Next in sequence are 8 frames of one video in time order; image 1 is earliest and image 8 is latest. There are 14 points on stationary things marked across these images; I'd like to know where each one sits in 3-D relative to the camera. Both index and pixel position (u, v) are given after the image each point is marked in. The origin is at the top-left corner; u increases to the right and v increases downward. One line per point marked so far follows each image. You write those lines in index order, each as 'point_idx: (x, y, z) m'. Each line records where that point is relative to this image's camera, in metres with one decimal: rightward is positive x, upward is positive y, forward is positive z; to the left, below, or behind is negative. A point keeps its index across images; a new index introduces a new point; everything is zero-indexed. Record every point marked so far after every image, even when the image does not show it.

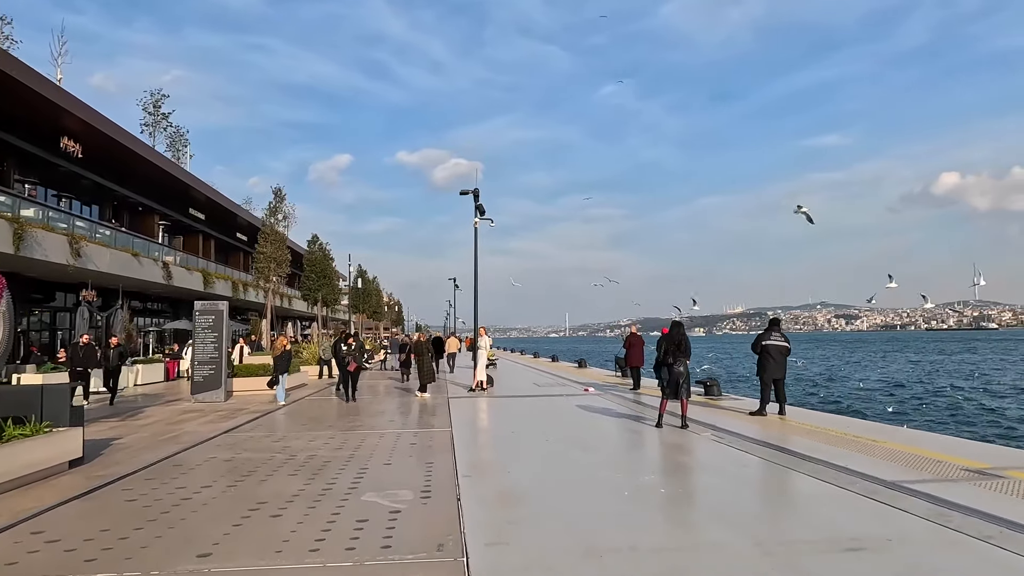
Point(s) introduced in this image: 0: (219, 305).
0: (-7.1, -0.4, +15.7) m
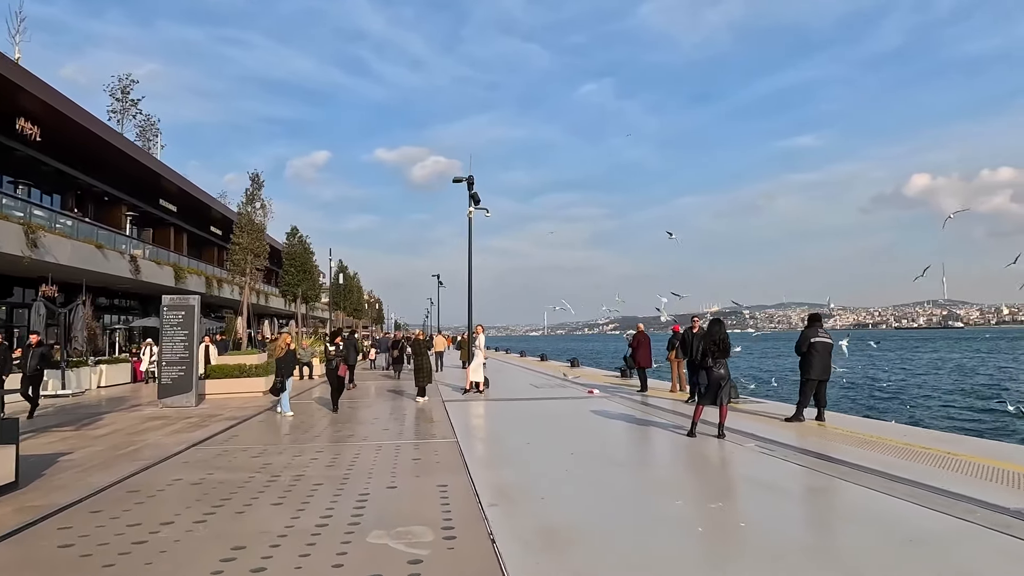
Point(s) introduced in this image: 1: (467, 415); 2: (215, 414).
0: (-7.1, -0.3, +14.2) m
1: (-0.5, -2.5, +13.1) m
2: (-5.7, -2.4, +12.4) m
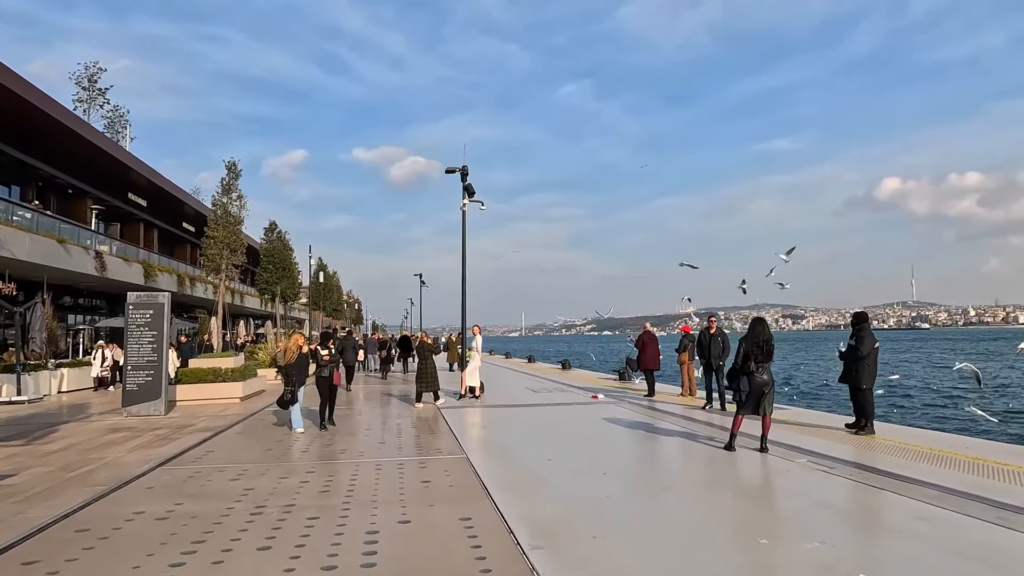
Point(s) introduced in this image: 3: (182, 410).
0: (-7.0, -0.2, +12.9) m
1: (-0.5, -2.5, +12.0) m
2: (-5.6, -2.4, +11.1) m
3: (-6.8, -2.5, +13.4) m
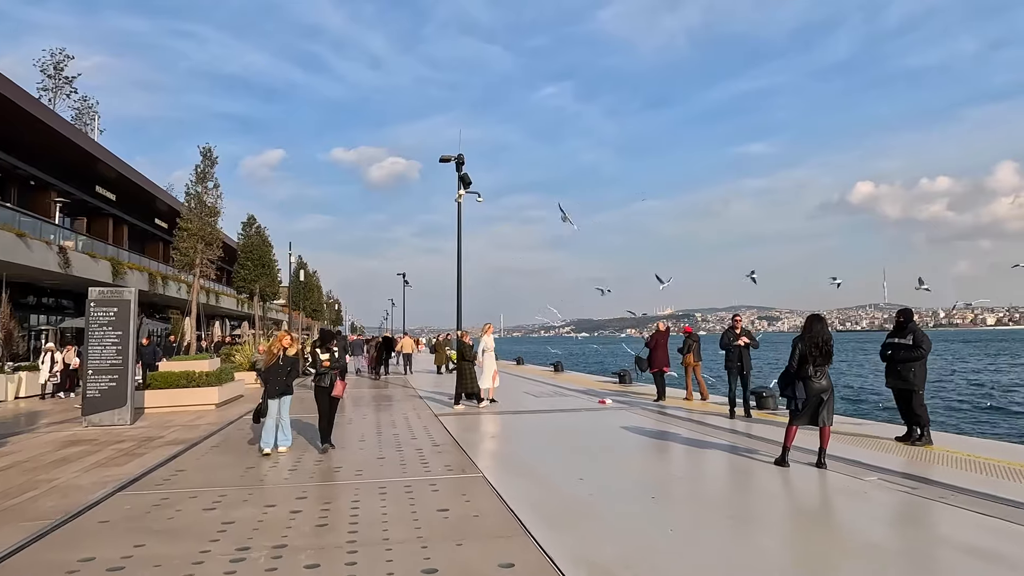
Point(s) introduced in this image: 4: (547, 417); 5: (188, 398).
0: (-6.9, -0.1, +11.6) m
1: (-0.3, -2.4, +10.9) m
2: (-5.4, -2.3, +9.9) m
3: (-6.7, -2.4, +12.1) m
4: (+0.7, -2.4, +12.1) m
5: (-6.7, -2.3, +13.4) m
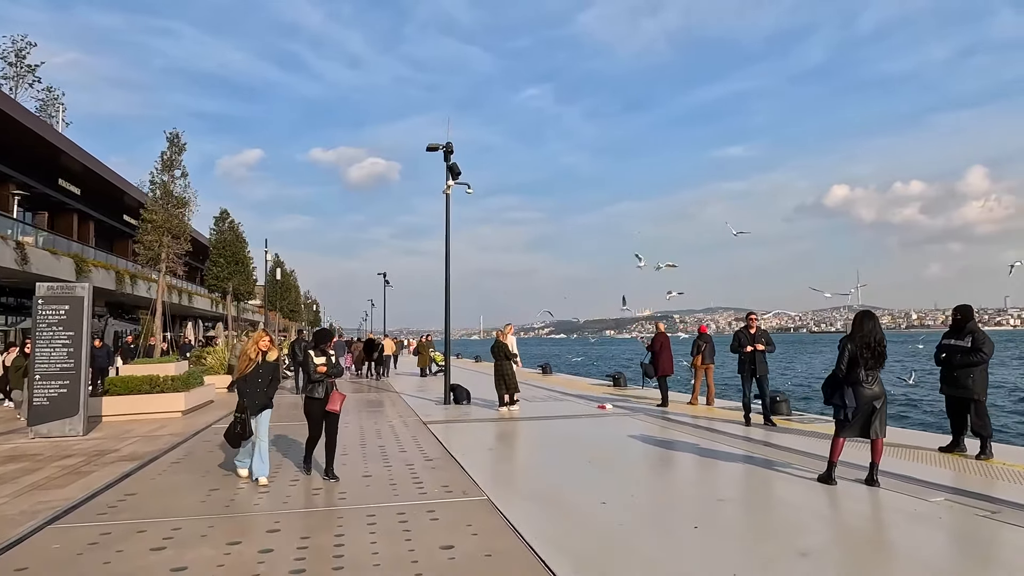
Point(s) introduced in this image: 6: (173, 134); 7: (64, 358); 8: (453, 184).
0: (-7.0, 0.0, +10.4) m
1: (-0.4, -2.3, +10.0) m
2: (-5.5, -2.2, +8.7) m
3: (-6.8, -2.4, +10.9) m
4: (+0.6, -2.4, +11.2) m
5: (-6.8, -2.2, +12.2) m
6: (-7.7, +3.5, +14.8) m
7: (-7.0, -1.1, +10.2) m
8: (-1.3, +2.4, +14.7) m
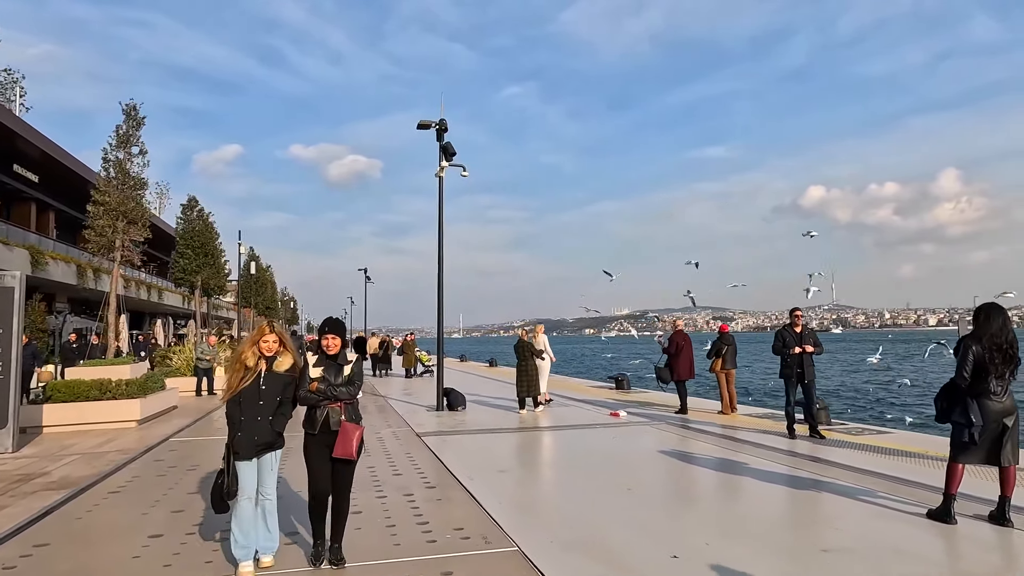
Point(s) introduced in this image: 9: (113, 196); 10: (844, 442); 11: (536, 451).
0: (-6.8, +0.1, +8.8) m
1: (-0.3, -2.2, +8.6) m
2: (-5.3, -2.1, +7.2) m
3: (-6.7, -2.2, +9.3) m
4: (+0.7, -2.2, +9.8) m
5: (-6.8, -2.1, +10.6) m
6: (-7.7, +3.7, +13.1) m
7: (-6.9, -1.0, +8.5) m
8: (-1.3, +2.5, +13.3) m
9: (-9.7, +2.2, +15.9) m
10: (+4.6, -2.1, +9.0) m
11: (+0.3, -2.3, +9.1) m
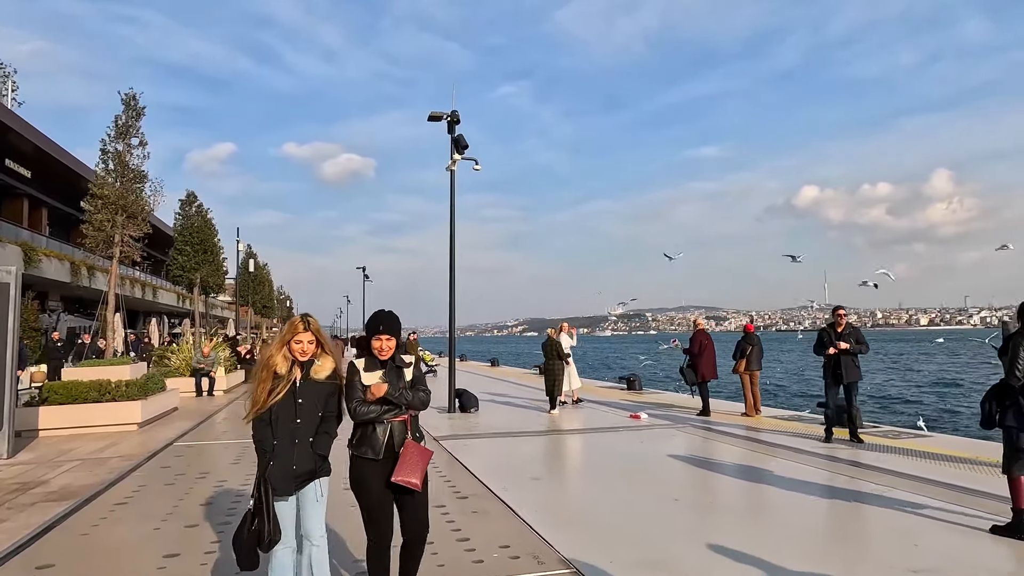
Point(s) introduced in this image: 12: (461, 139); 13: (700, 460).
0: (-6.5, +0.2, +8.3) m
1: (+0.1, -2.2, +8.1) m
2: (-4.9, -2.0, +6.7) m
3: (-6.4, -2.2, +8.8) m
4: (+1.0, -2.2, +9.4) m
5: (-6.5, -2.0, +10.1) m
6: (-7.5, +3.7, +12.6) m
7: (-6.6, -0.9, +8.0) m
8: (-1.1, +2.5, +12.8) m
9: (-9.4, +2.3, +15.3) m
10: (+4.9, -2.1, +8.6) m
11: (+0.6, -2.2, +8.7) m
12: (-1.0, +2.9, +12.8) m
13: (+2.6, -2.4, +9.3) m
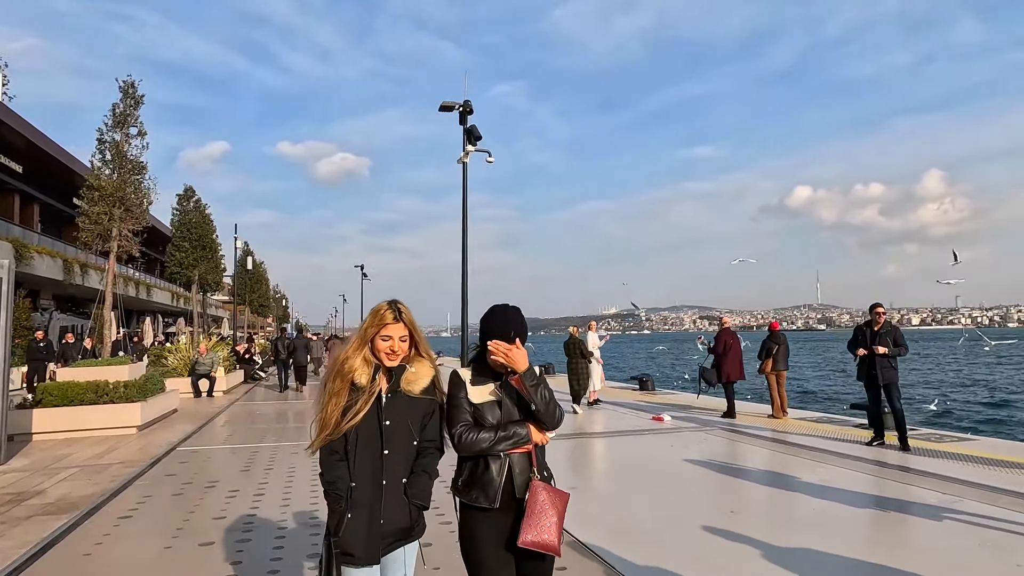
0: (-6.2, +0.2, +7.8) m
1: (+0.4, -2.1, +7.7) m
2: (-4.6, -1.9, +6.2) m
3: (-6.1, -2.1, +8.3) m
4: (+1.3, -2.1, +8.9) m
5: (-6.2, -2.0, +9.6) m
6: (-7.2, +3.8, +12.1) m
7: (-6.2, -0.9, +7.5) m
8: (-0.8, +2.6, +12.3) m
9: (-9.2, +2.4, +14.8) m
10: (+5.2, -2.1, +8.2) m
11: (+1.0, -2.2, +8.2) m
12: (-0.7, +3.0, +12.3) m
13: (+3.0, -2.3, +8.8) m
